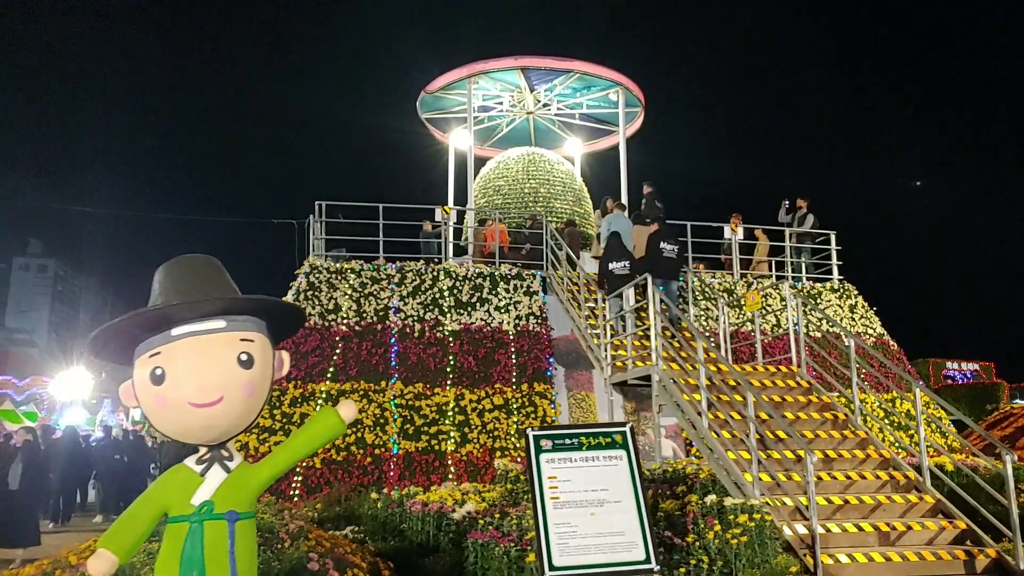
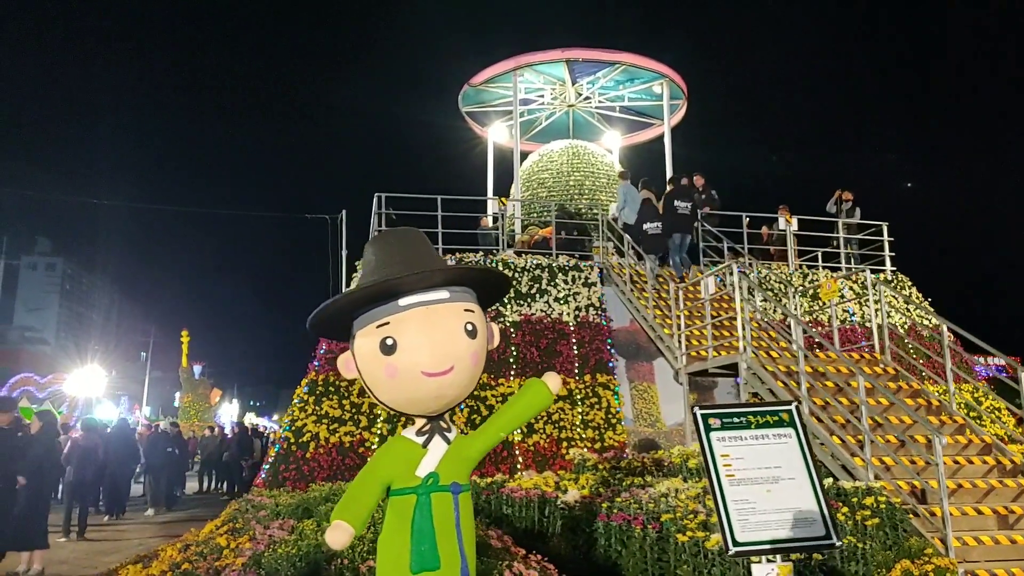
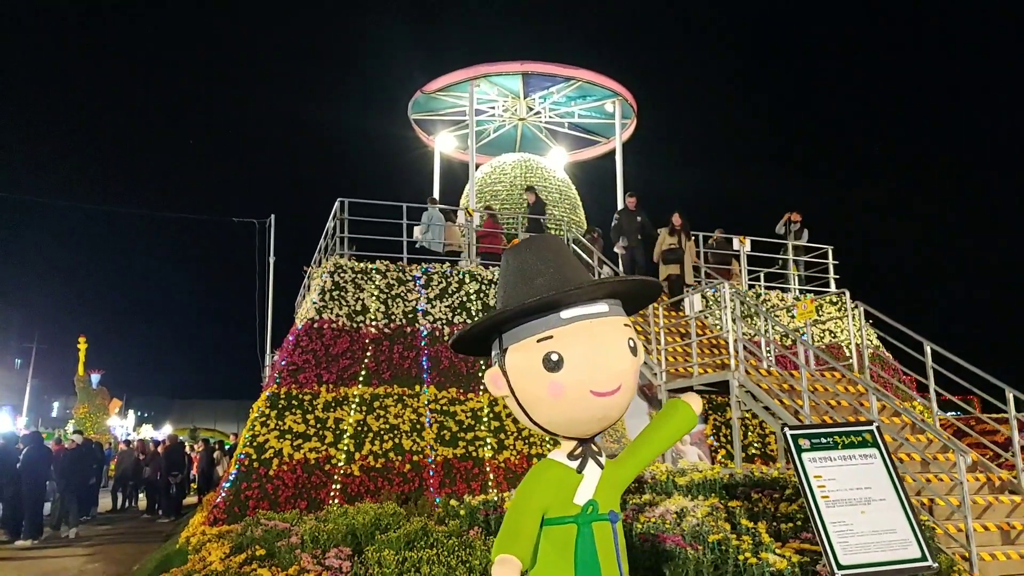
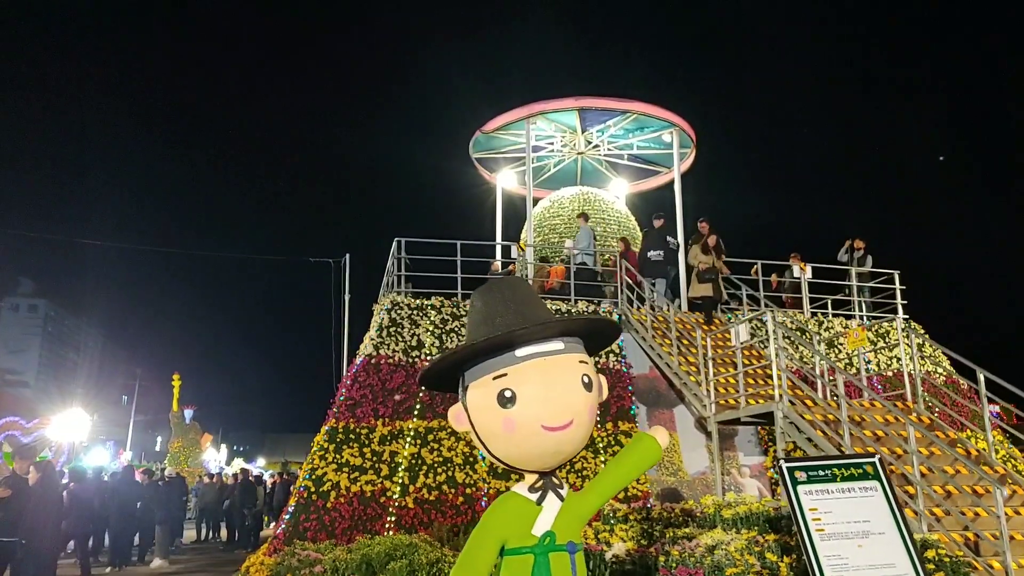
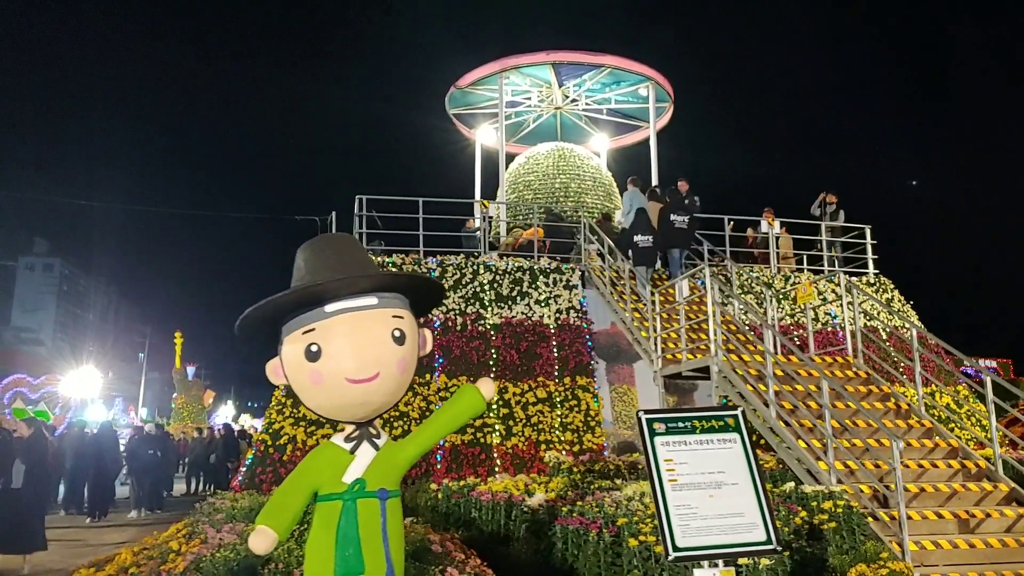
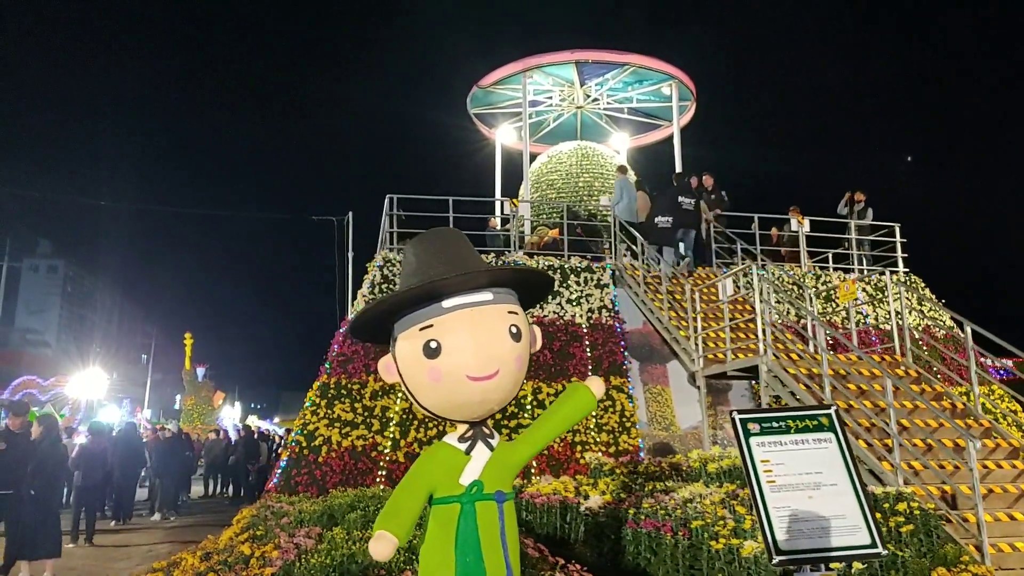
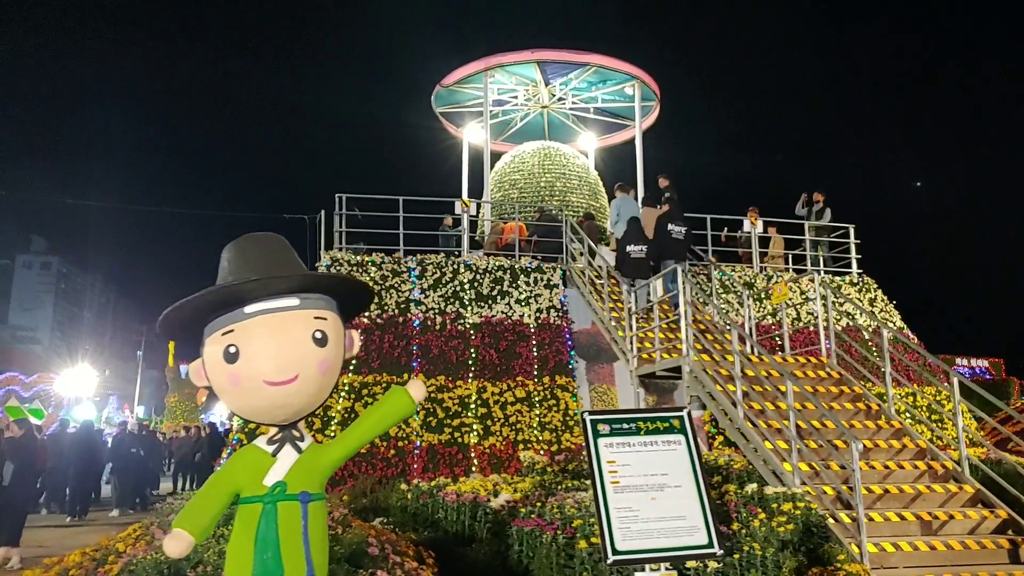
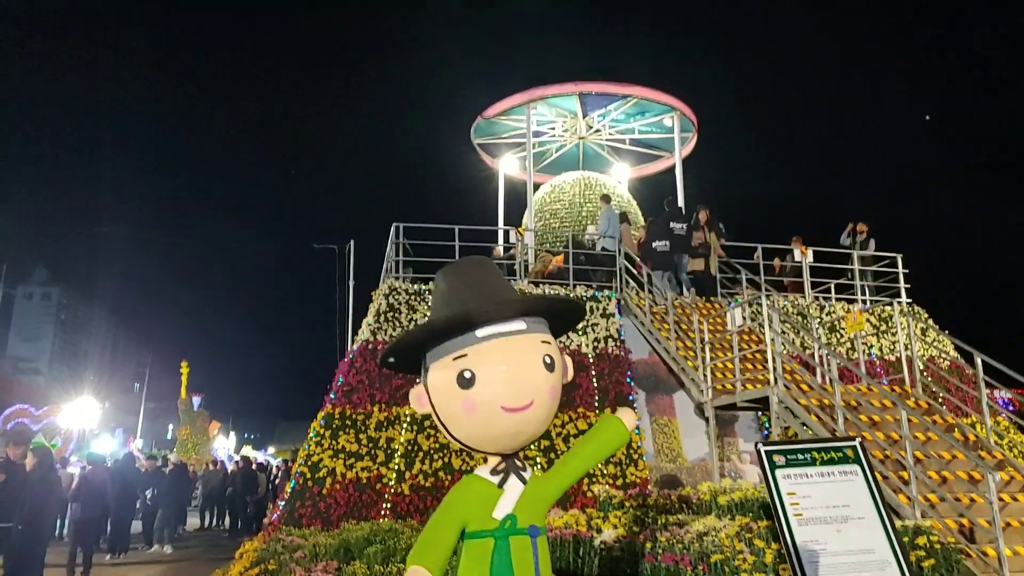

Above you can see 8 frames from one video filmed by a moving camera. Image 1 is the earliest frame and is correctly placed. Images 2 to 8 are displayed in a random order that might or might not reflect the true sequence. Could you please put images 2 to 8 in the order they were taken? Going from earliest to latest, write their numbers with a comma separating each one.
7, 5, 2, 6, 8, 4, 3
